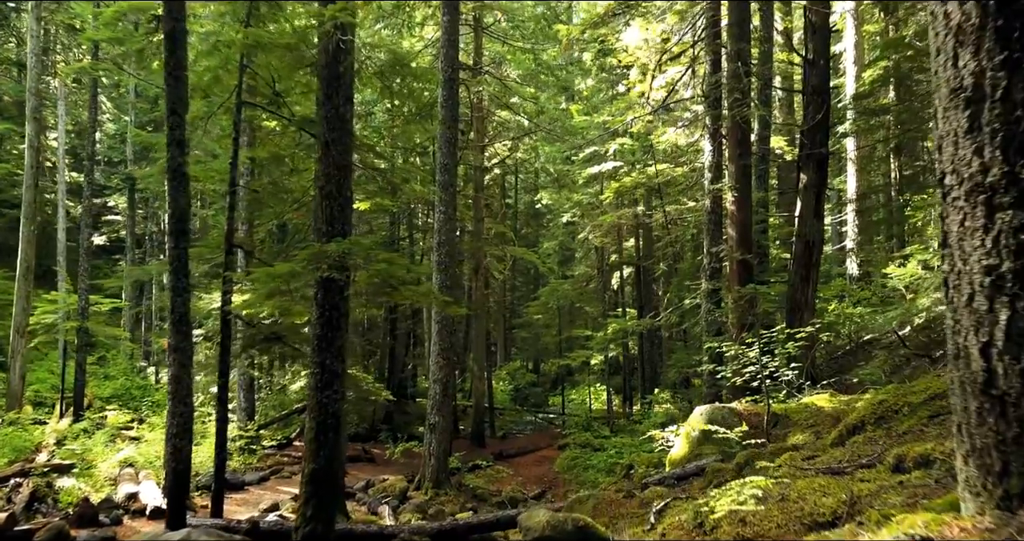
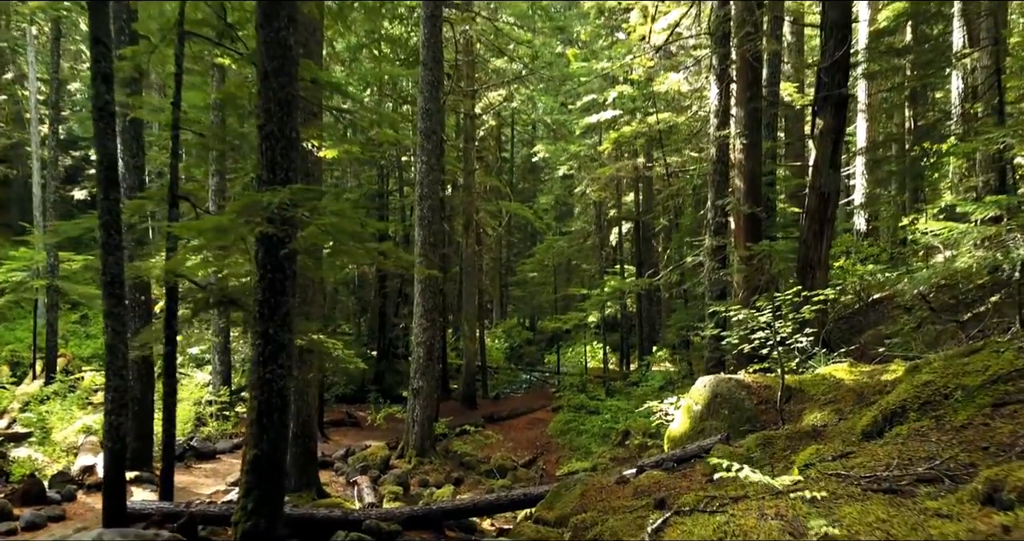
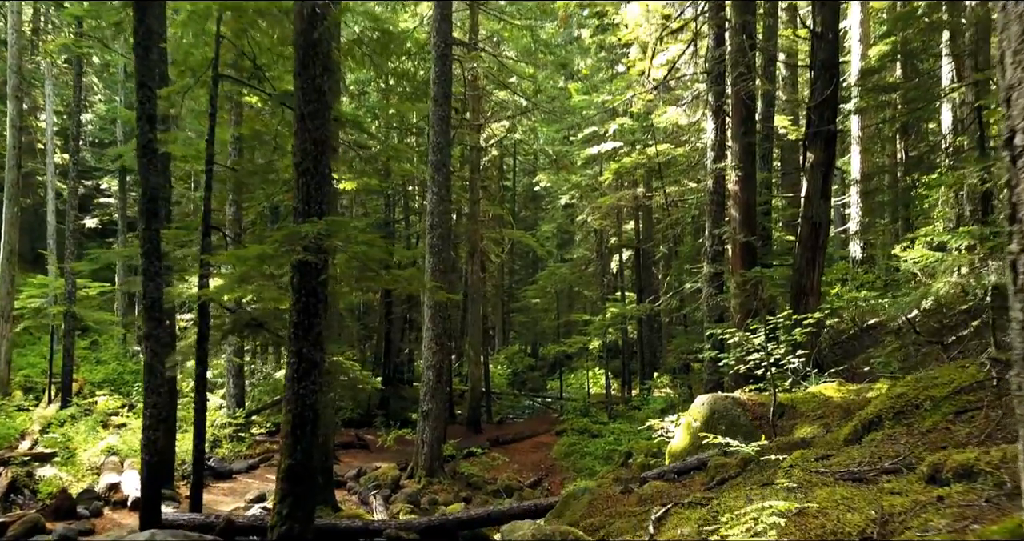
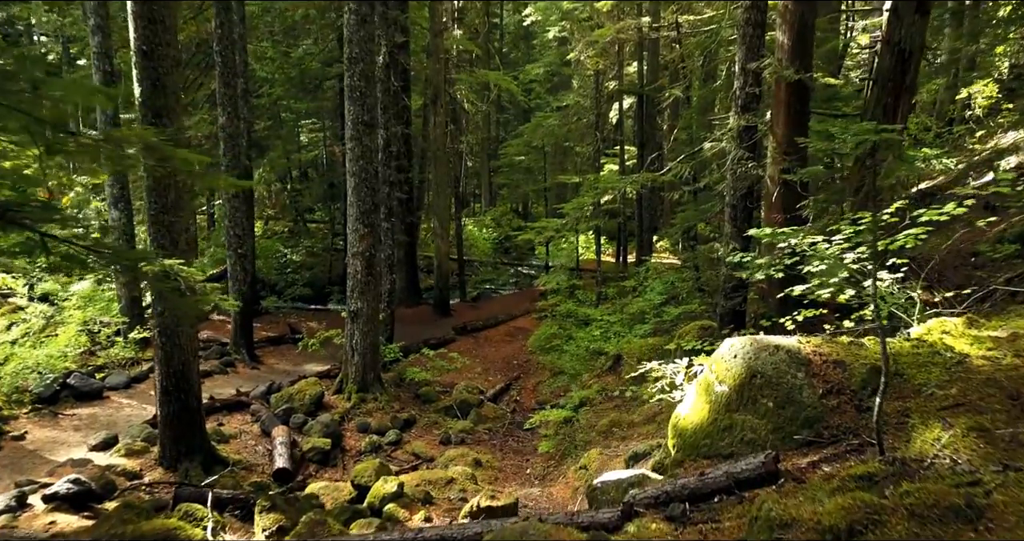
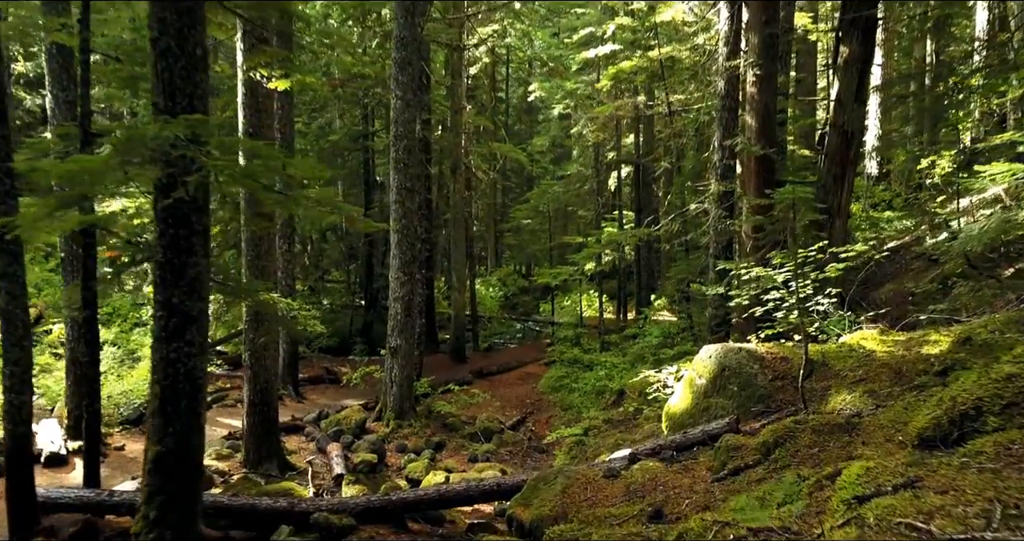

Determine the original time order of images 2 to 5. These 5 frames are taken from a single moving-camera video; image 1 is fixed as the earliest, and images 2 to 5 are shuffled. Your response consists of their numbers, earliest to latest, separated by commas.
3, 2, 5, 4
